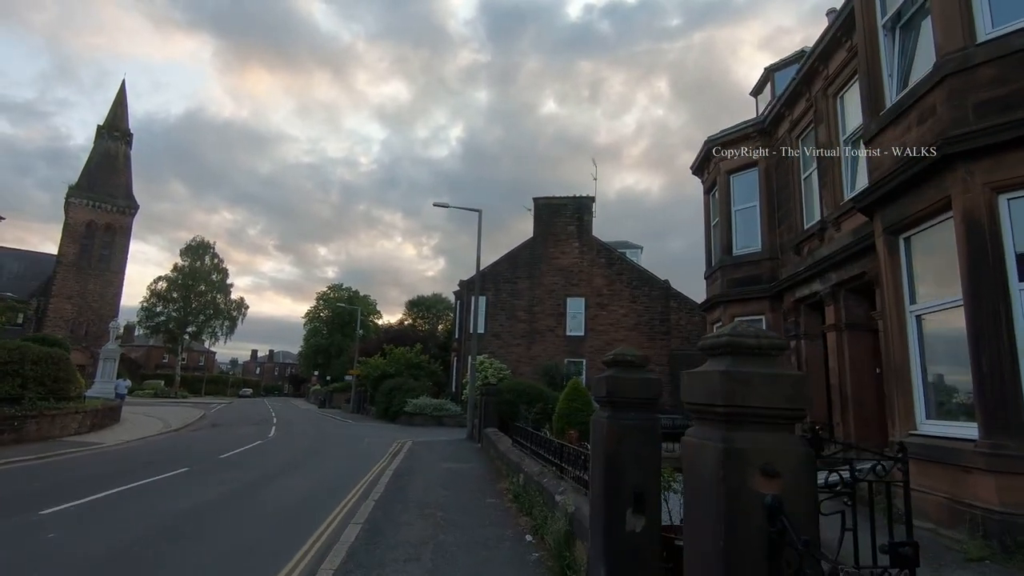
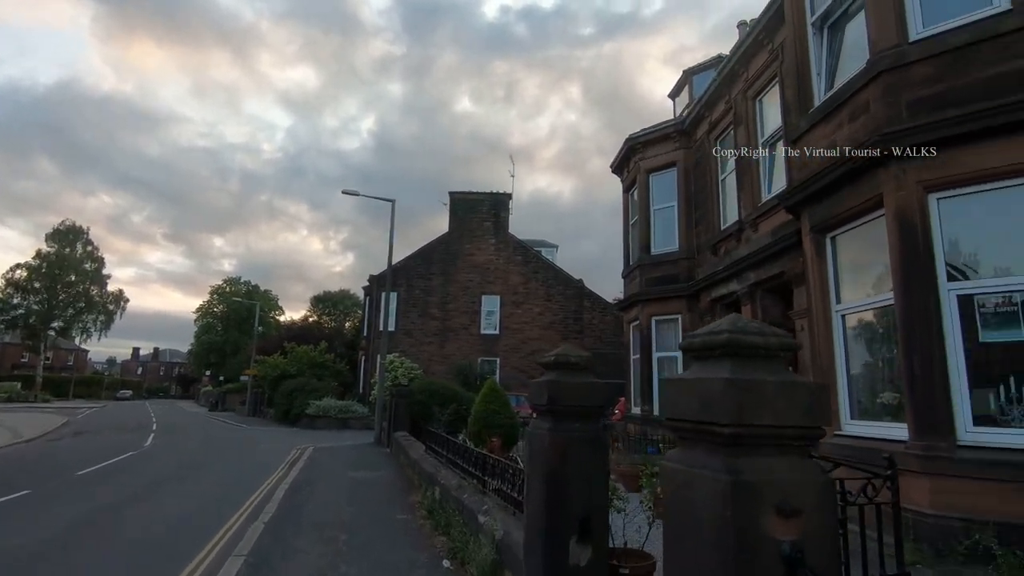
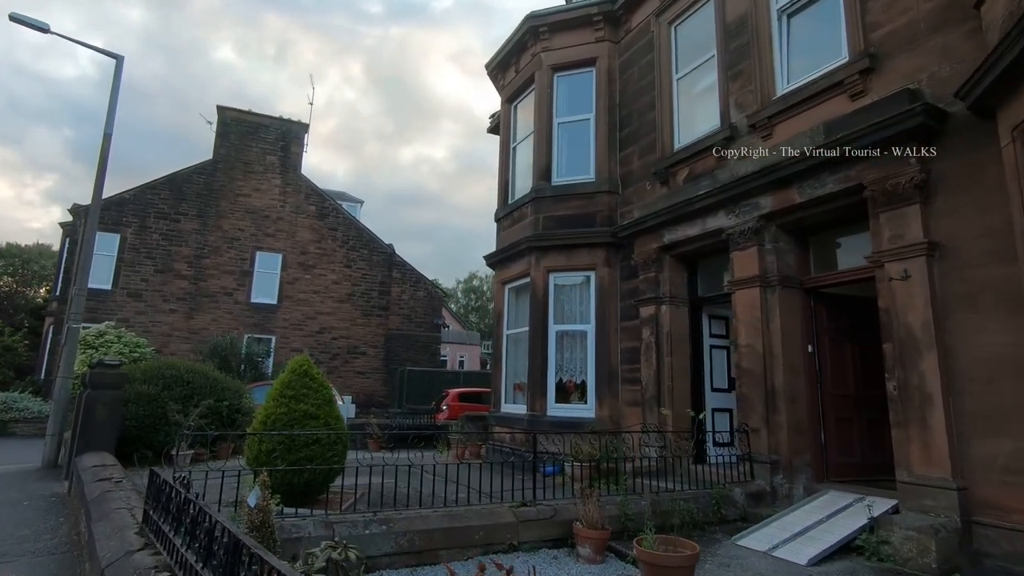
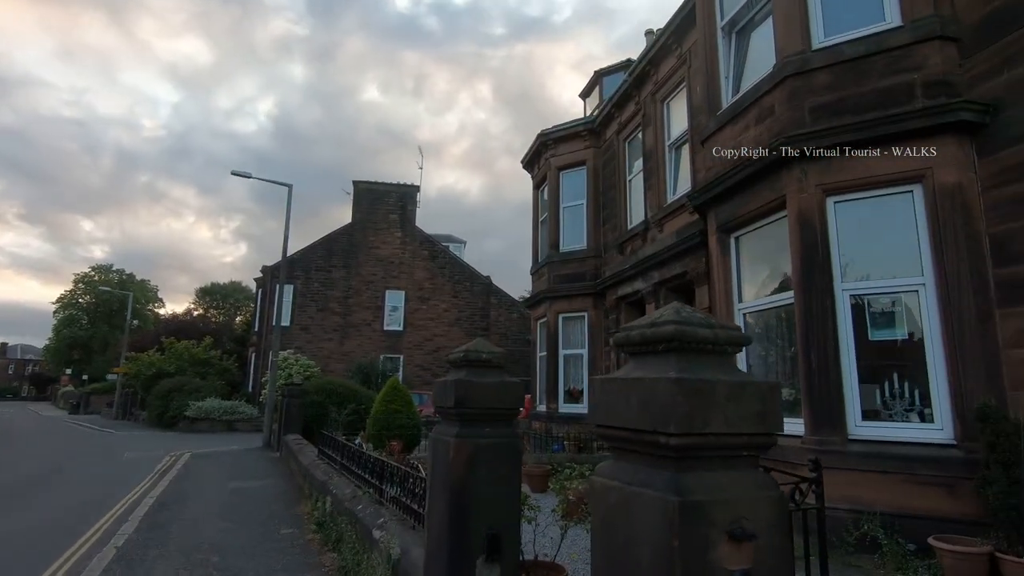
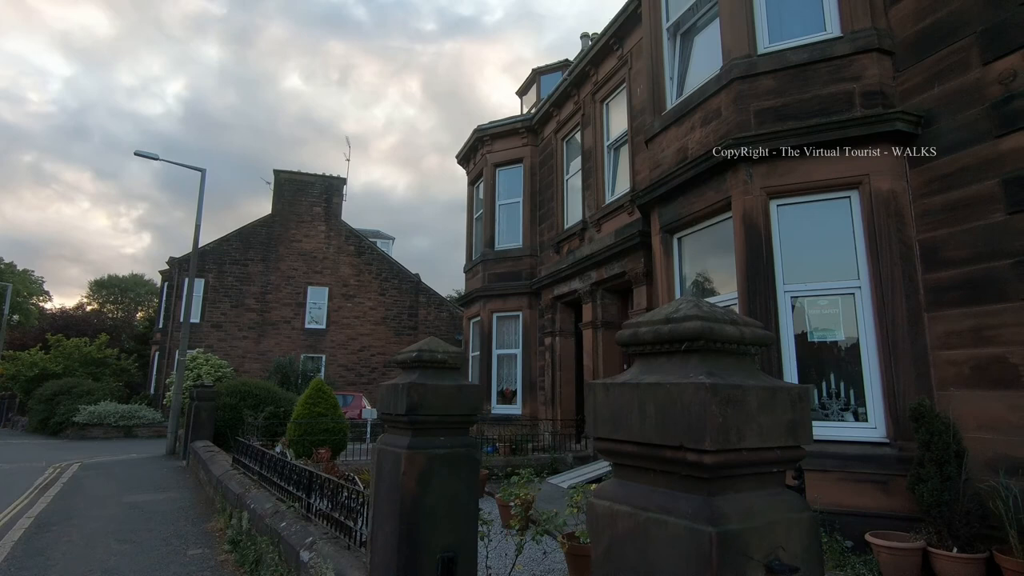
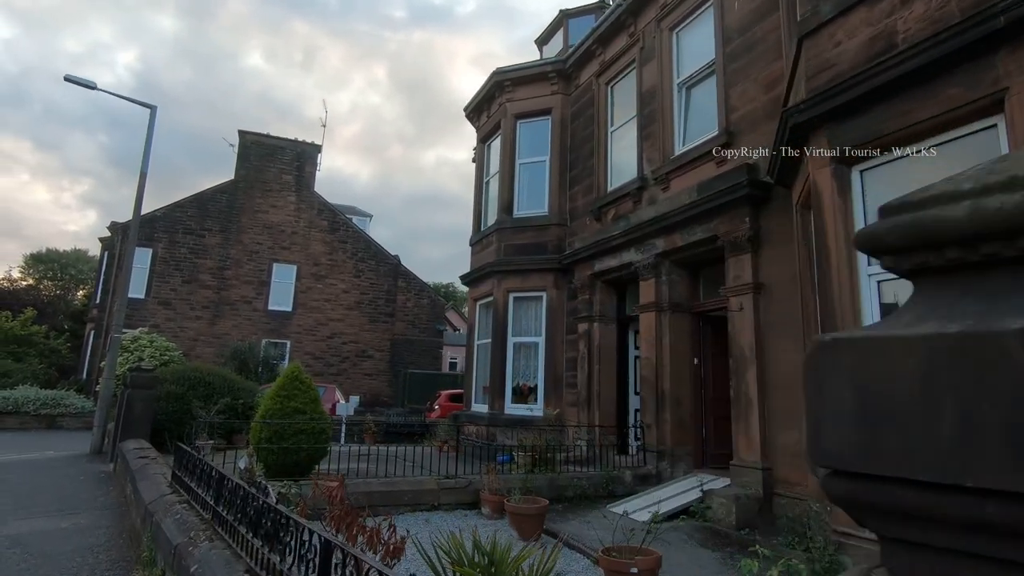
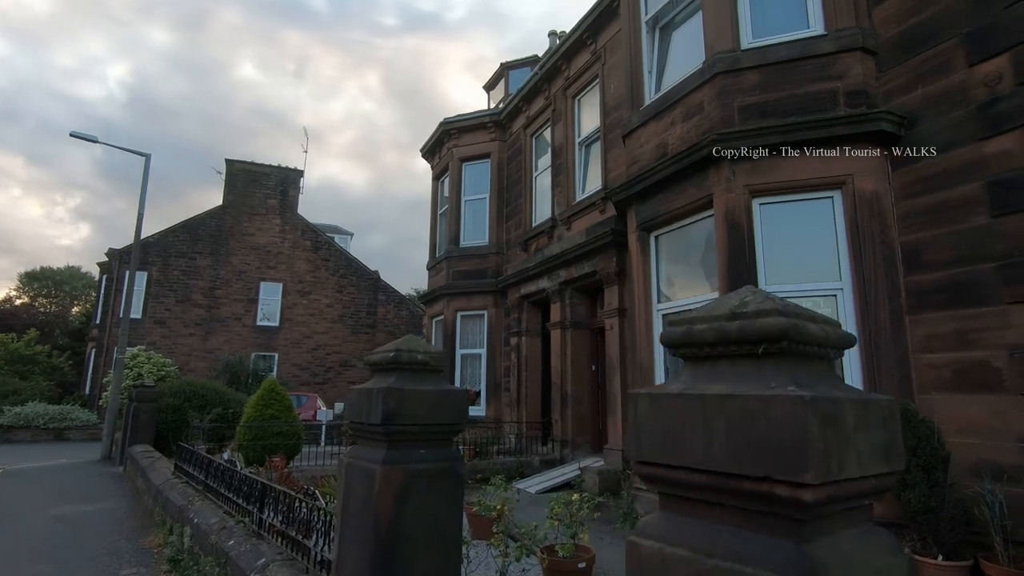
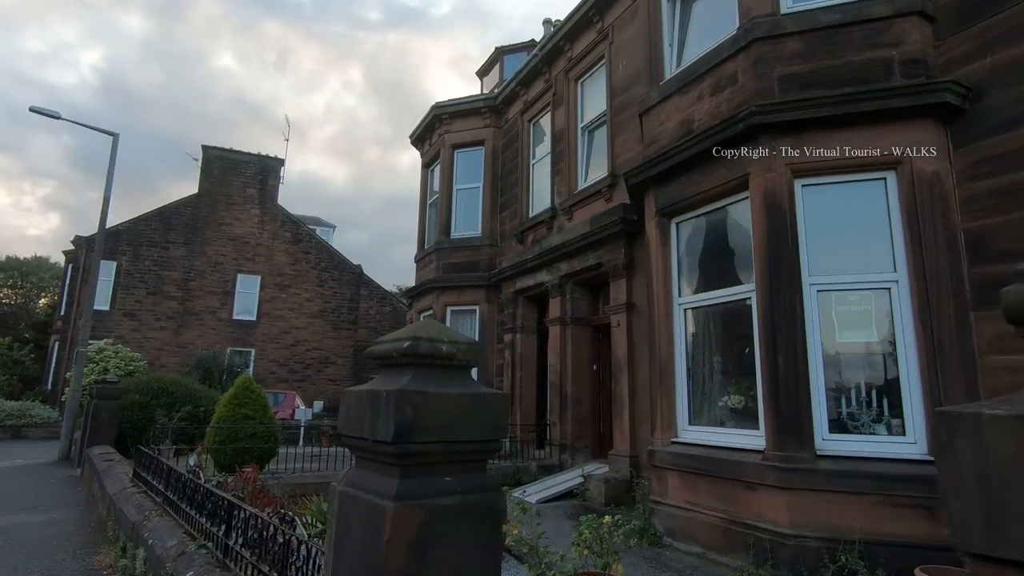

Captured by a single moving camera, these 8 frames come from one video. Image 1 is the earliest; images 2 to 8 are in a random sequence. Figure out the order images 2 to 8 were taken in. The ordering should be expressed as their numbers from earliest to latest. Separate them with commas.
2, 4, 5, 7, 8, 6, 3
